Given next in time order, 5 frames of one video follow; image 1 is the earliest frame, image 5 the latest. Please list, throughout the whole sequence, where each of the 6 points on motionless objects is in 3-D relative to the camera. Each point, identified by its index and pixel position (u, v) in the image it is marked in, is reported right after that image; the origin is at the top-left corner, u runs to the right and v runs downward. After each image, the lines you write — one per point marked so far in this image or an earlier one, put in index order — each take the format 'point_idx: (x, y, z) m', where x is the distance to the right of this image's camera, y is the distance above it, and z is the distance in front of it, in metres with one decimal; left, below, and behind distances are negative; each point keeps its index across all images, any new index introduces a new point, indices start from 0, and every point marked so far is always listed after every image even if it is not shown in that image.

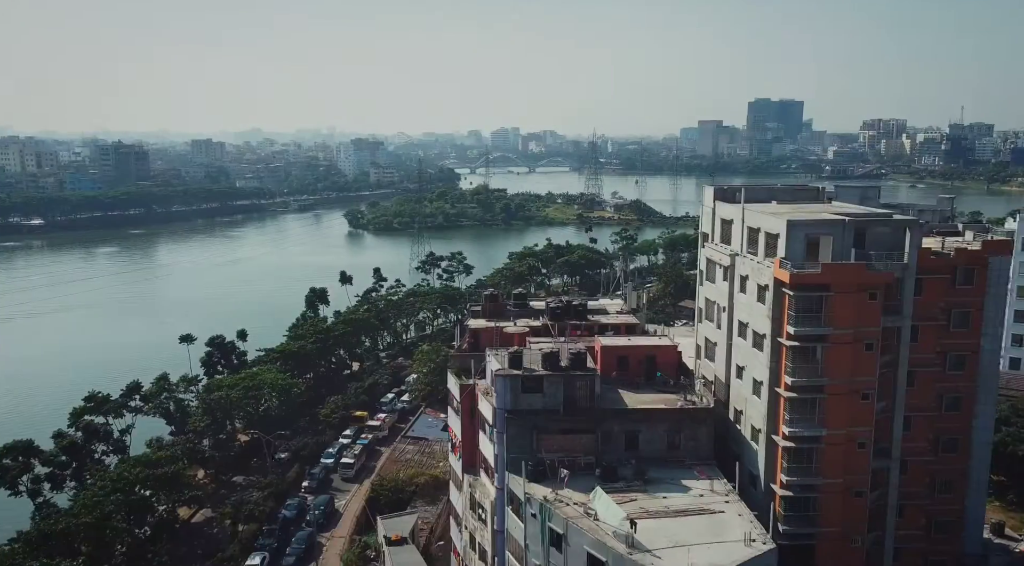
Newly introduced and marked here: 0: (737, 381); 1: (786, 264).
0: (+2.4, -1.1, +8.3) m
1: (+2.5, +0.2, +7.0) m
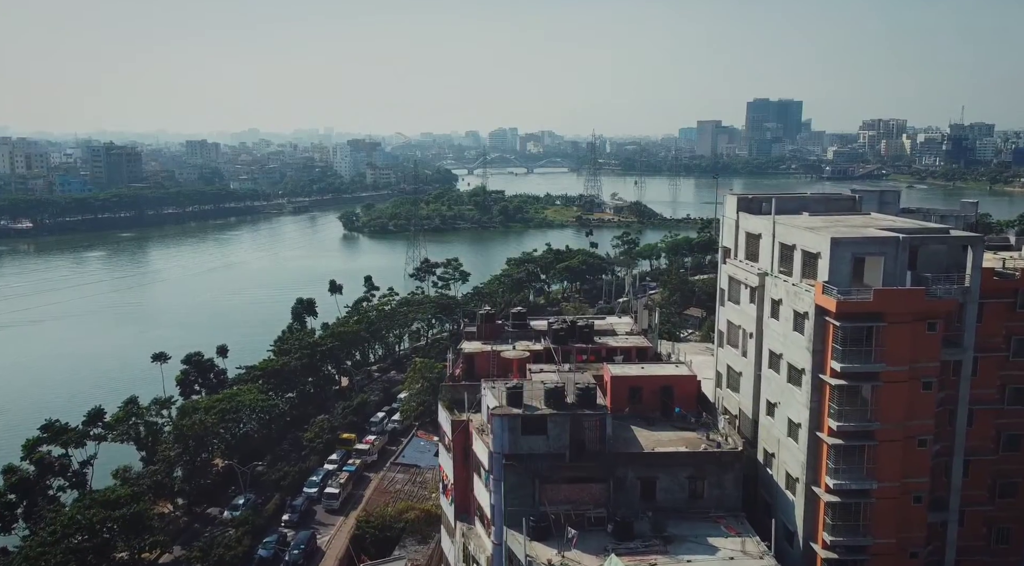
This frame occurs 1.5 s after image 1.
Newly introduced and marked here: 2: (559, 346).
0: (+2.4, -1.3, +7.3) m
1: (+2.5, -0.1, +6.0) m
2: (+0.6, -0.8, +9.2) m
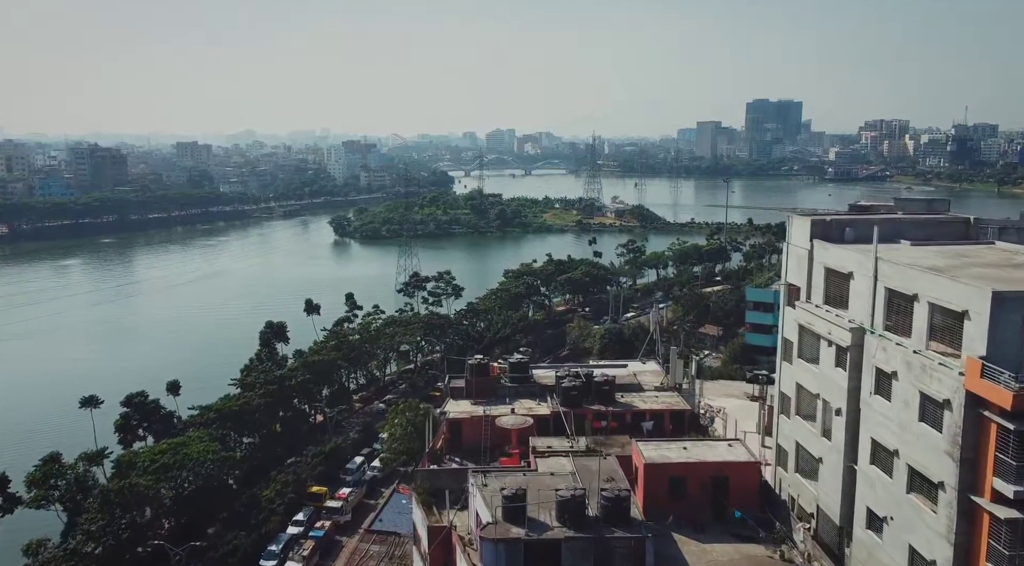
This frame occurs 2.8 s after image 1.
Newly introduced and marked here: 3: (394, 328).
0: (+2.4, -1.7, +5.2) m
1: (+2.5, -0.5, +3.9) m
2: (+0.6, -1.2, +7.1) m
3: (-2.9, -1.1, +18.4) m
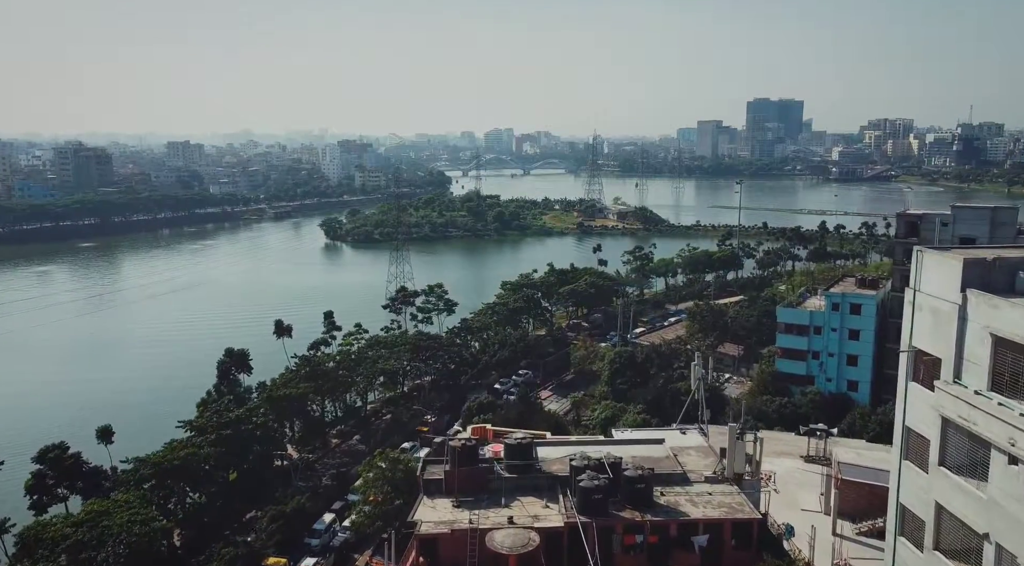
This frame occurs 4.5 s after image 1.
0: (+2.4, -2.1, +3.1) m
1: (+2.5, -0.8, +1.8) m
2: (+0.5, -1.6, +5.0) m
3: (-2.9, -1.5, +16.3) m
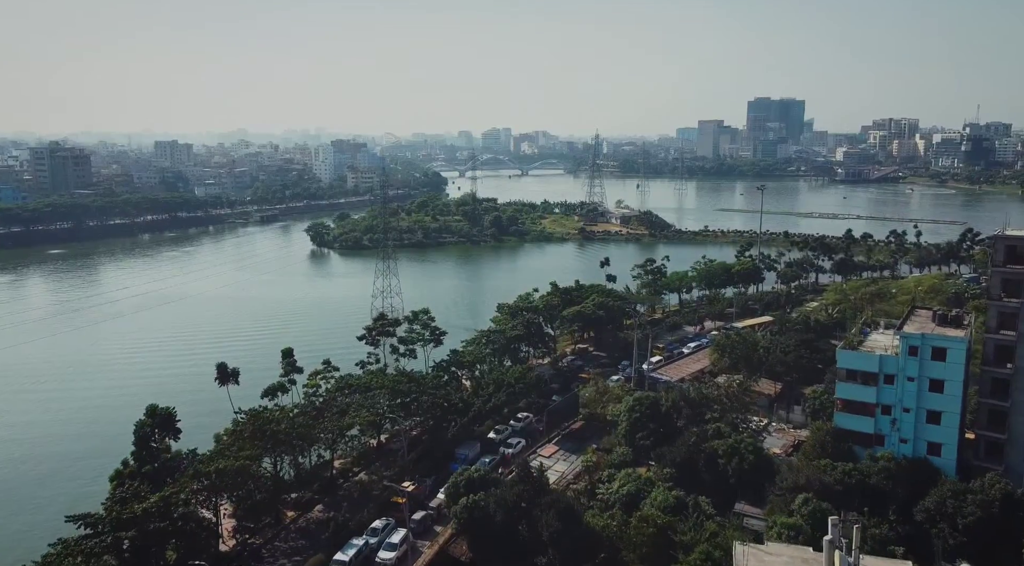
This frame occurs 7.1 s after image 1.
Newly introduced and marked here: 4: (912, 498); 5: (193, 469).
0: (+2.4, -2.7, +0.2) m
1: (+2.5, -1.4, -1.0) m
2: (+0.5, -2.1, +2.1) m
3: (-2.9, -2.1, +13.4) m
4: (+5.8, -3.1, +11.0) m
5: (-4.4, -2.5, +10.4) m
